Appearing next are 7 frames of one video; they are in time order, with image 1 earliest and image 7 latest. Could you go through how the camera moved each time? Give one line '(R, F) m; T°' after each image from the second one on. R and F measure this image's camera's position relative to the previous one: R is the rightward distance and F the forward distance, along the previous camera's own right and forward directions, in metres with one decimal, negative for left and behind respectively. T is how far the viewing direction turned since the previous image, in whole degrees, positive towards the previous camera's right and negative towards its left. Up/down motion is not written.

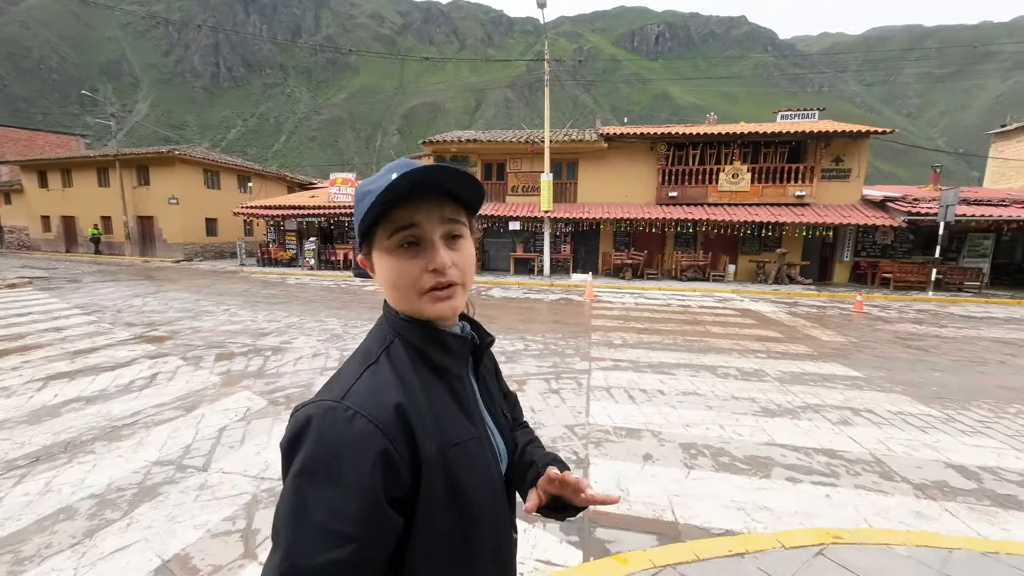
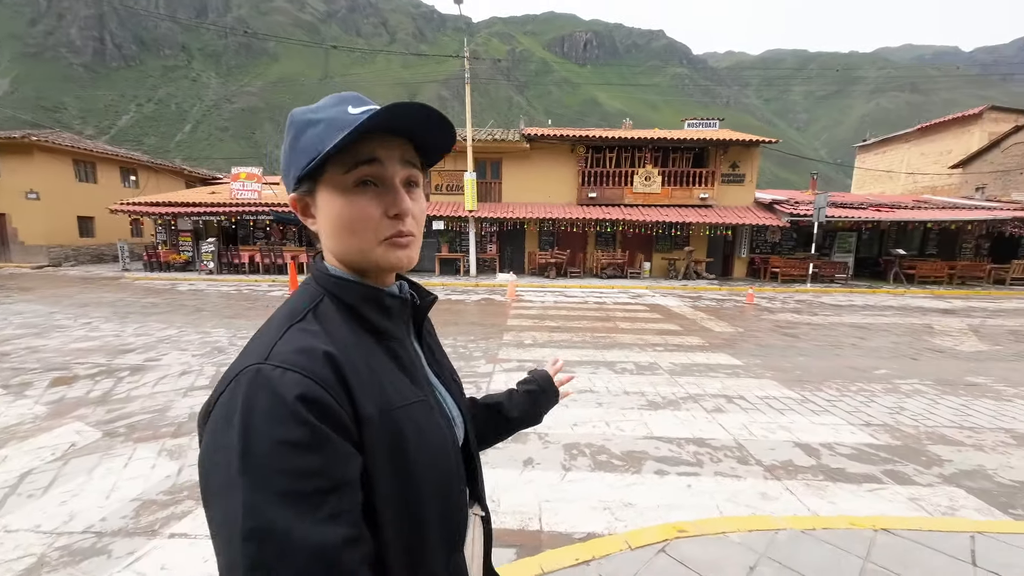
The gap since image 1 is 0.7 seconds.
(+0.6, +0.1) m; +9°
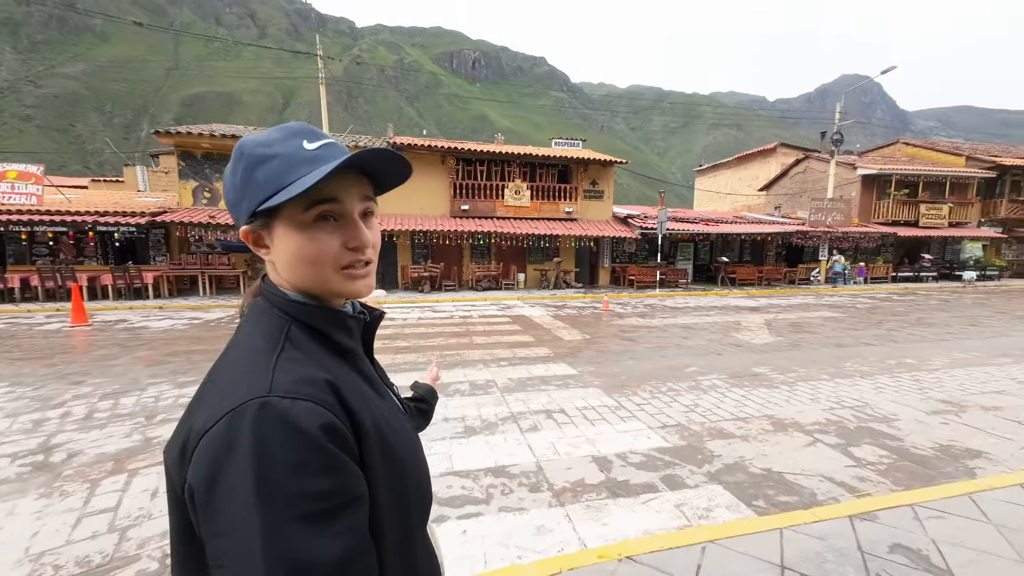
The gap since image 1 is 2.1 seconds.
(+1.1, +0.3) m; +15°
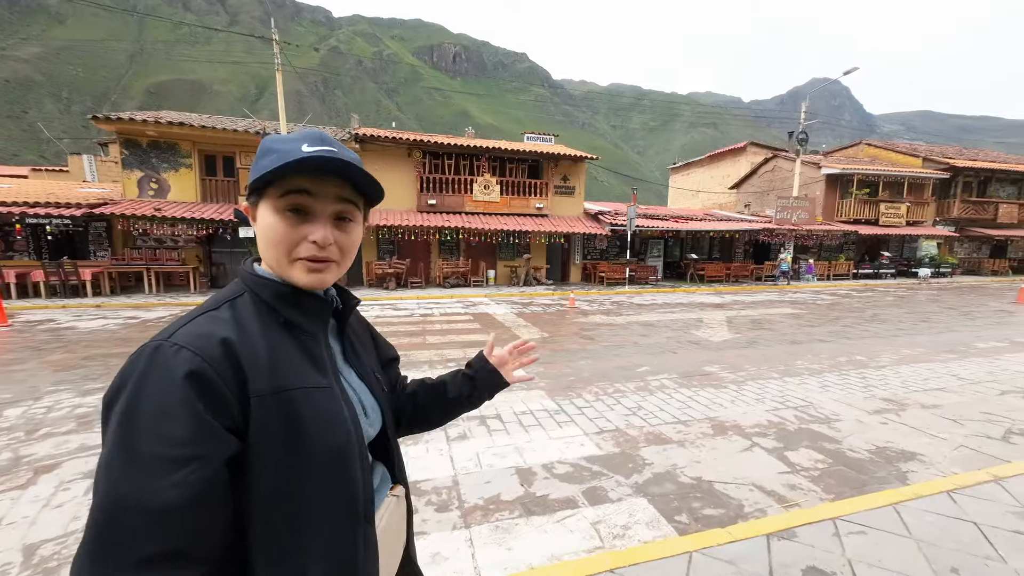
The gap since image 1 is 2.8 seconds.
(+0.6, +0.3) m; +3°
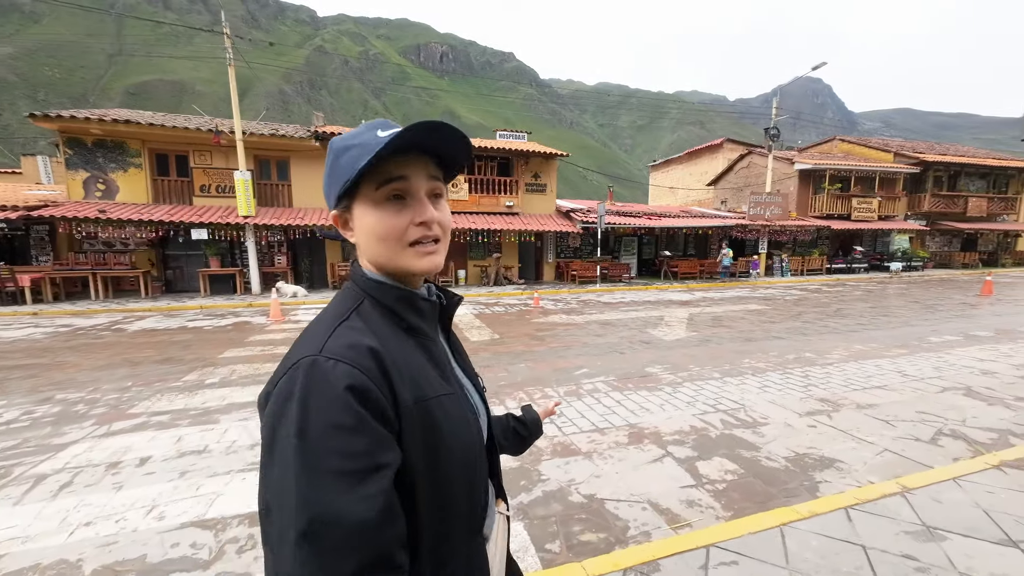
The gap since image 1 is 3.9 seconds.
(+0.9, +0.3) m; +1°
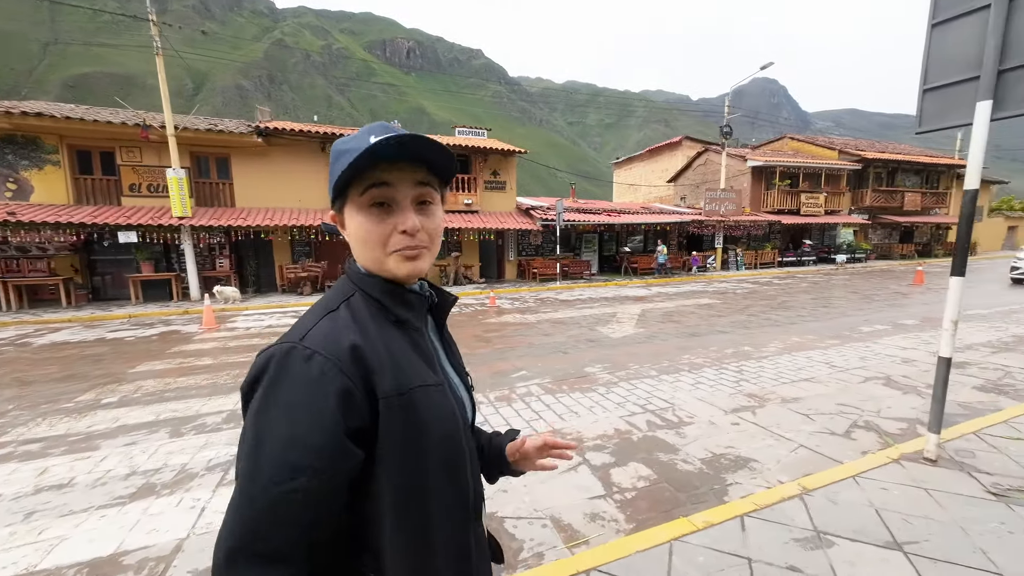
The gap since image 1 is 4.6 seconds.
(+0.6, +0.2) m; +4°
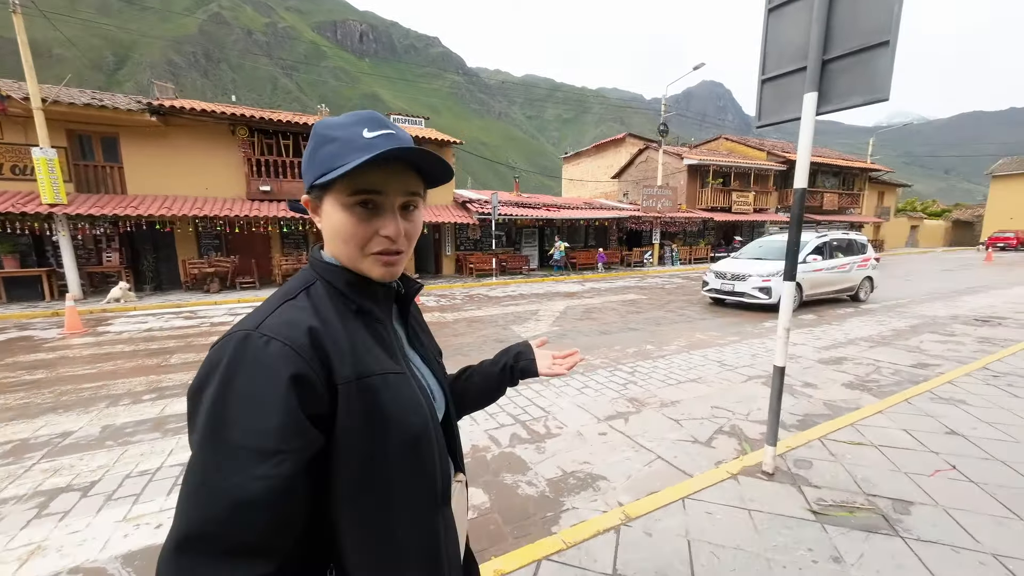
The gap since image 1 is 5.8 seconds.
(+1.1, +0.4) m; +6°
